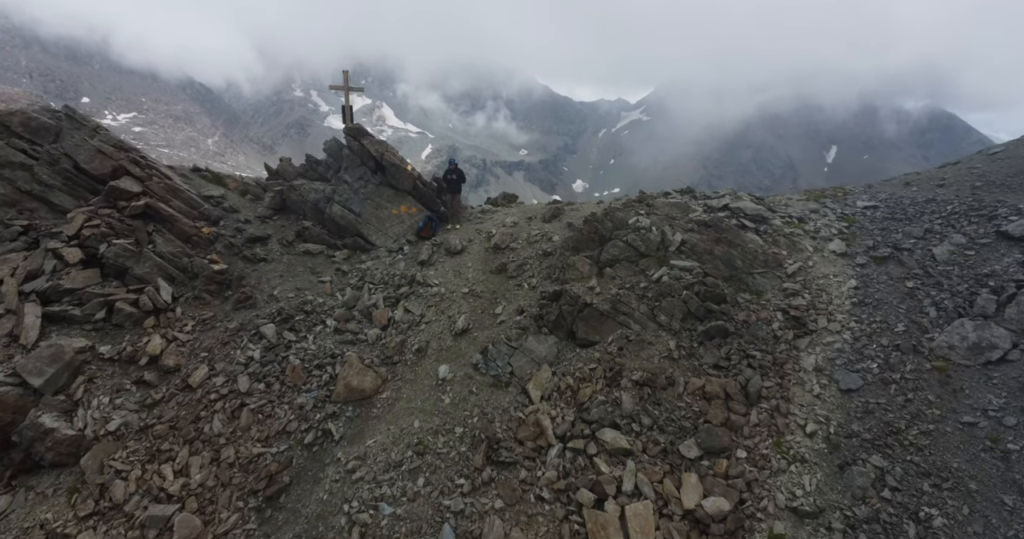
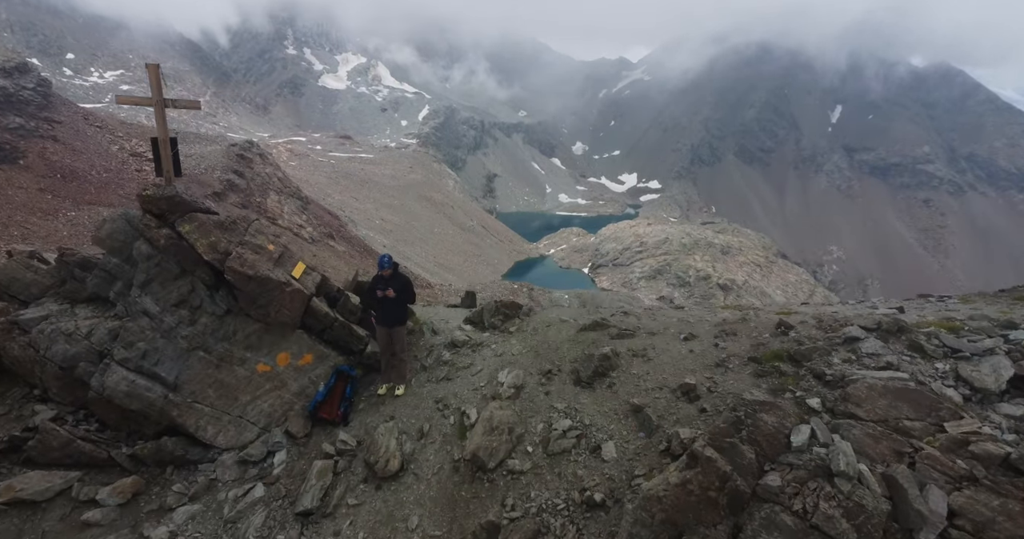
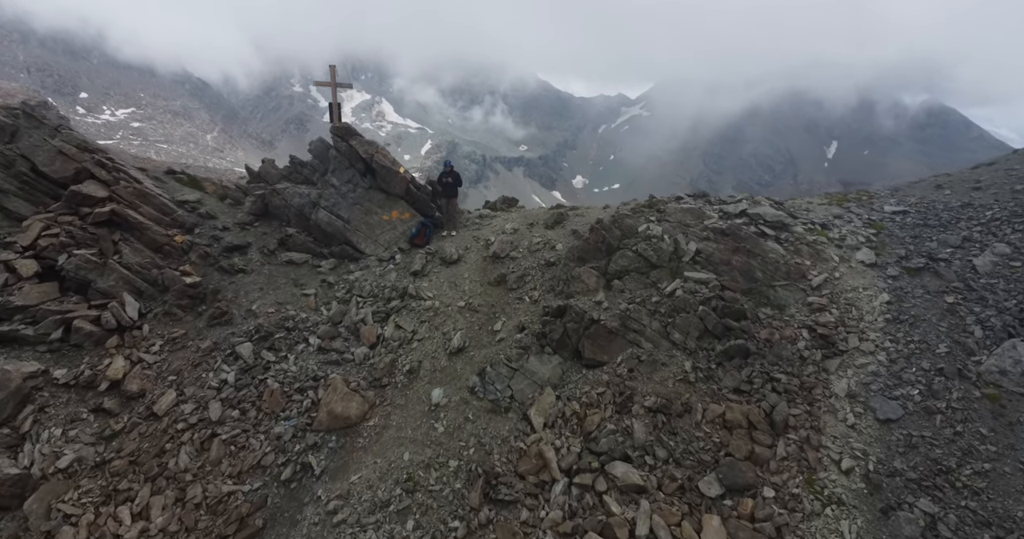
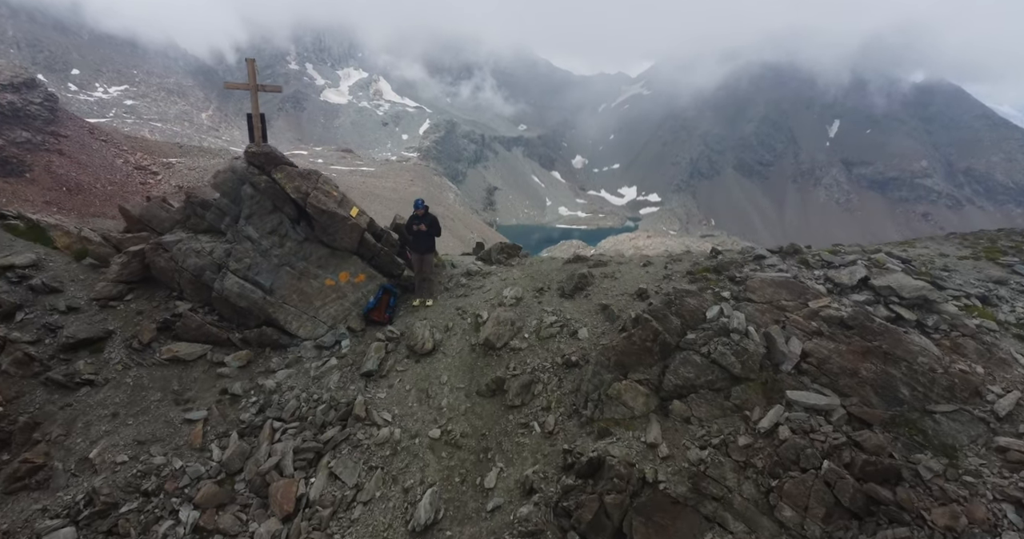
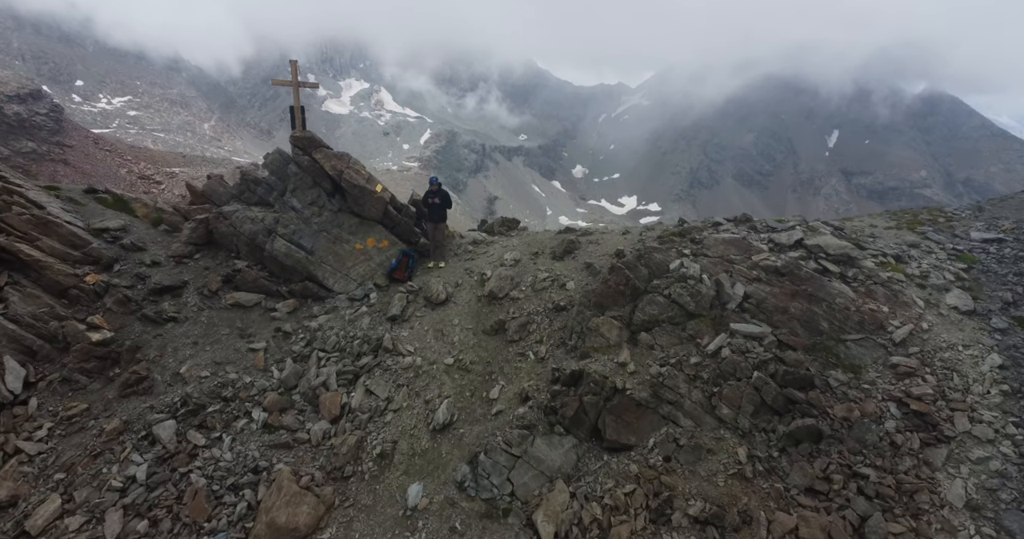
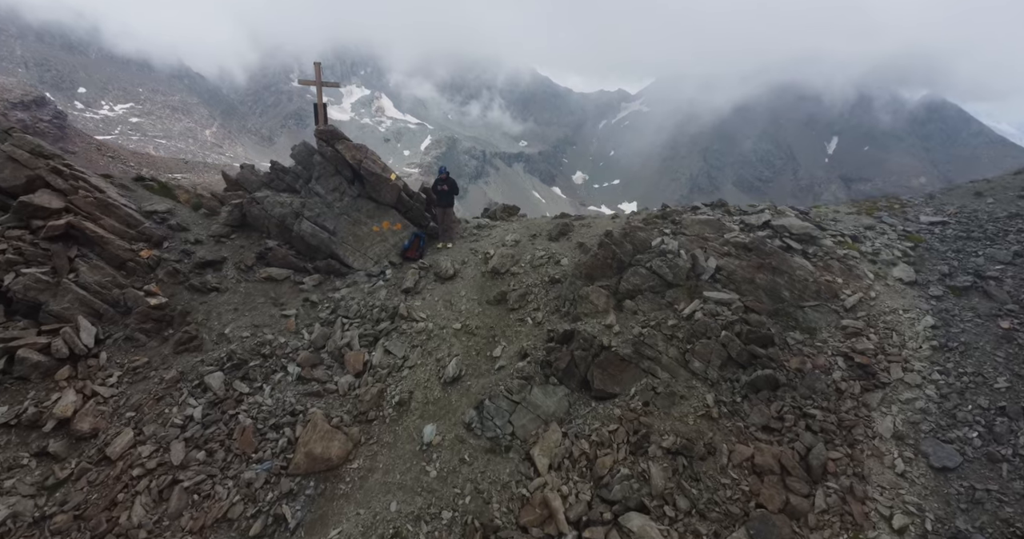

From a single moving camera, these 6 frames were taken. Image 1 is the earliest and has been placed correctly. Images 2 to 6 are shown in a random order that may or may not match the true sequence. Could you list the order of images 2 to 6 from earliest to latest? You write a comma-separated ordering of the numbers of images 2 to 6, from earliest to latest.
3, 6, 5, 4, 2
